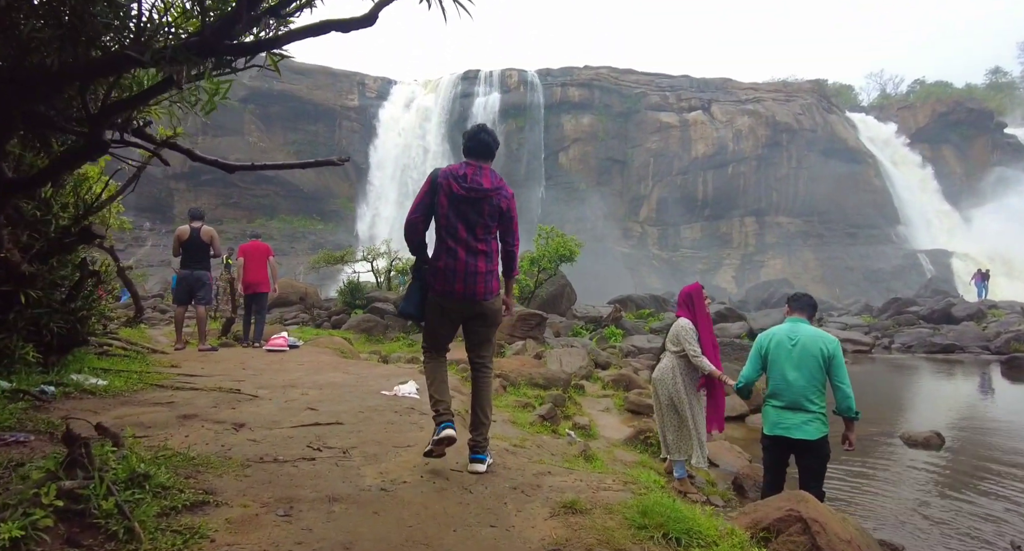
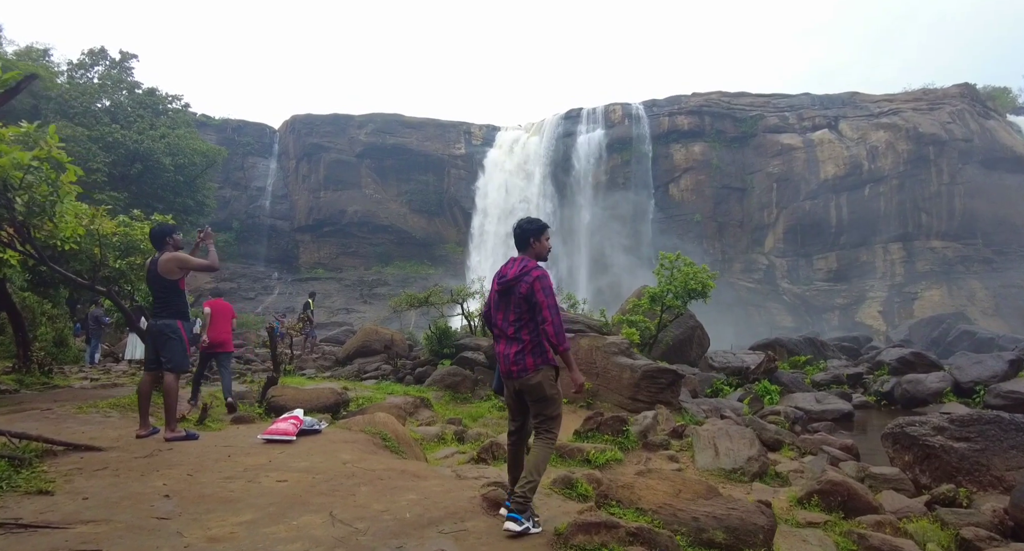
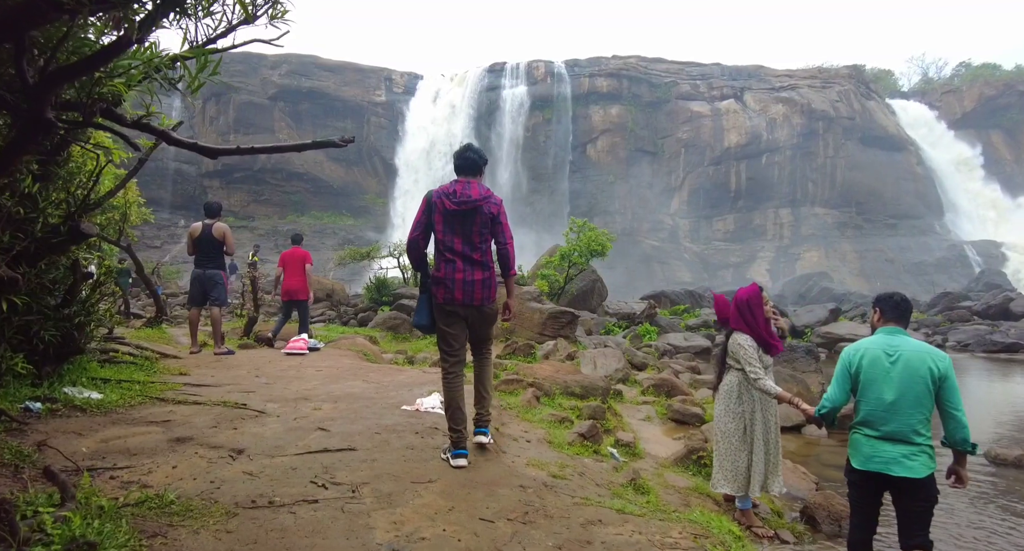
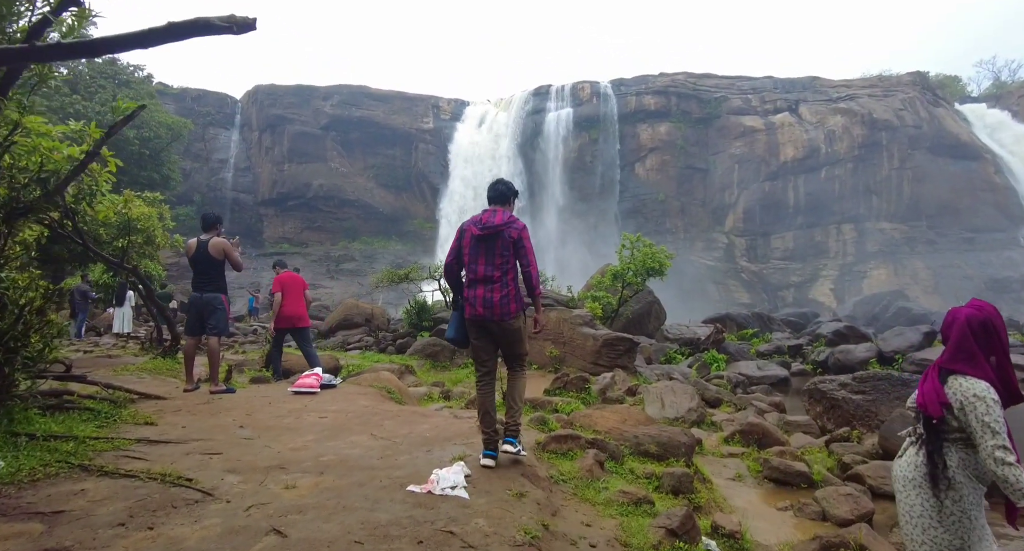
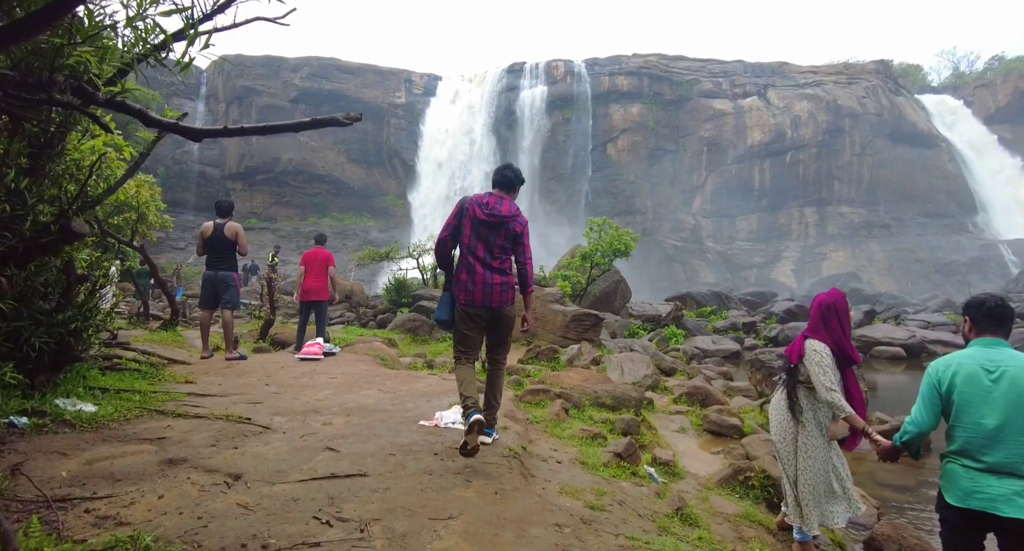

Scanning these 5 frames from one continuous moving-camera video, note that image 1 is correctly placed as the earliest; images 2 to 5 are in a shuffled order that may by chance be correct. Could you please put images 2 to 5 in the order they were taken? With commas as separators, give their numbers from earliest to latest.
3, 5, 4, 2
